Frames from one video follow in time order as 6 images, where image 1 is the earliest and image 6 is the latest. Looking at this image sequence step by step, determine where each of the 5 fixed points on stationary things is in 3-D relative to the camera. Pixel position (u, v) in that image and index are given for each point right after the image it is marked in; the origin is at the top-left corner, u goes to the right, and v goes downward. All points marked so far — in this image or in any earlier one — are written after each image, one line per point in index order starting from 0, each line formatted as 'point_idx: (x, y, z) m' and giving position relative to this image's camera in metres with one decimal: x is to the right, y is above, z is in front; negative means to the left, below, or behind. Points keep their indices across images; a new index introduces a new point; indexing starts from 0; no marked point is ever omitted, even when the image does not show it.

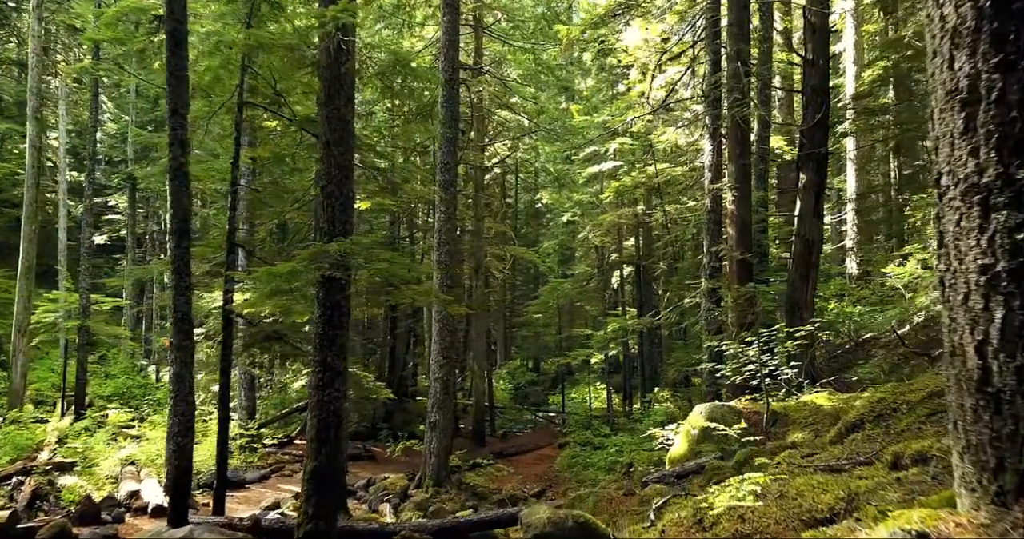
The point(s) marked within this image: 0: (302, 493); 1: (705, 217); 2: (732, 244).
0: (-1.8, -1.9, +6.1) m
1: (+3.3, +0.9, +12.4) m
2: (+3.4, +0.4, +11.2) m
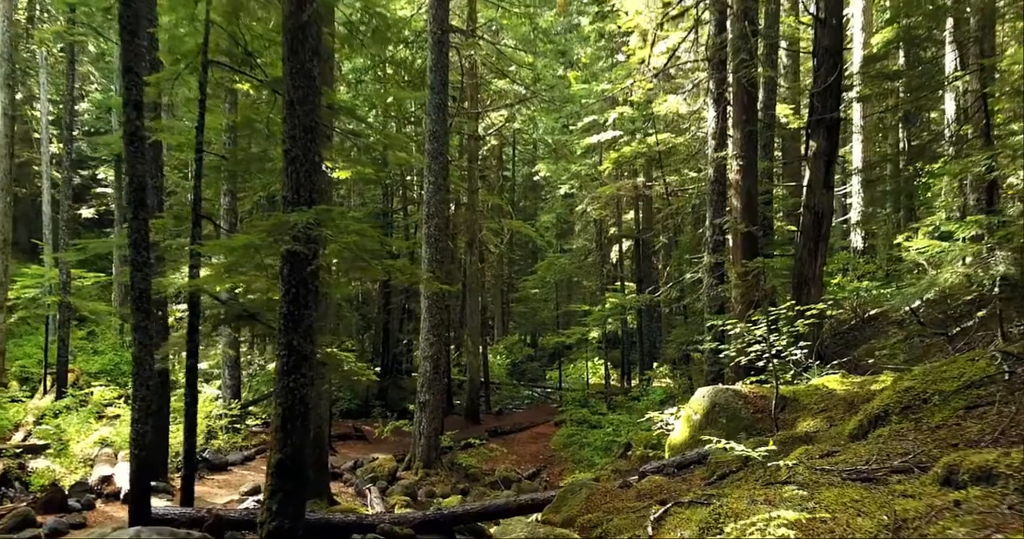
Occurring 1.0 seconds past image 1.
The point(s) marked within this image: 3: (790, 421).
0: (-1.9, -1.7, +5.5) m
1: (+3.2, +1.3, +11.8) m
2: (+3.3, +0.8, +10.6) m
3: (+2.5, -1.3, +6.4) m
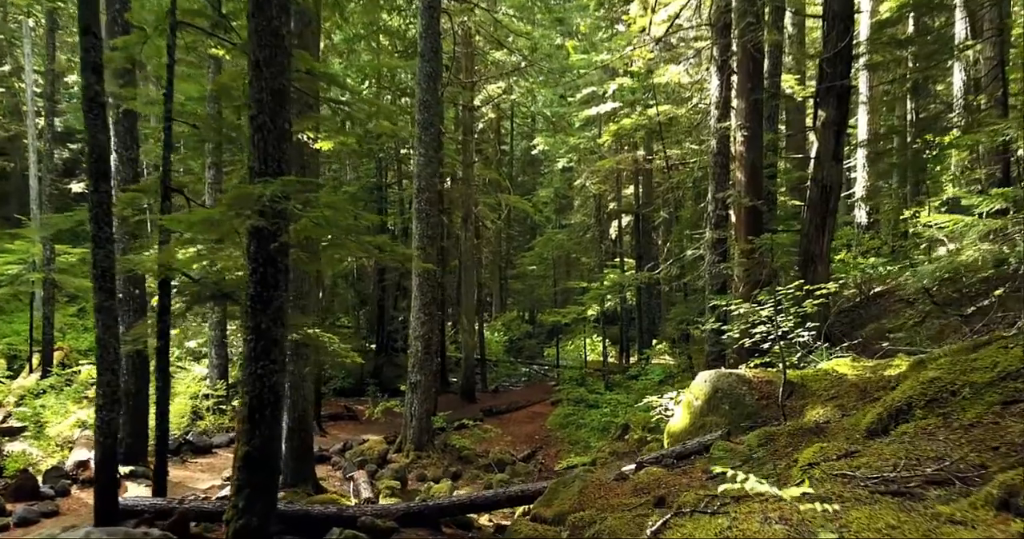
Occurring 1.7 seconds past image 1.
0: (-2.0, -1.5, +5.1) m
1: (+3.1, +1.7, +11.3) m
2: (+3.2, +1.1, +10.1) m
3: (+2.4, -1.2, +6.0) m
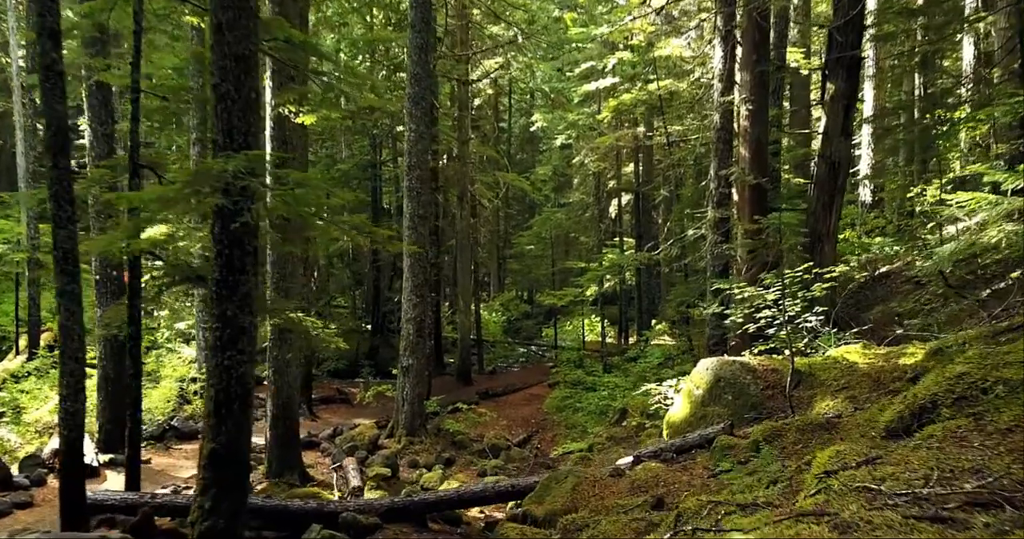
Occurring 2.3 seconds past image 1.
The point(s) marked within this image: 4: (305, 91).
0: (-2.1, -1.4, +4.8) m
1: (+3.0, +2.0, +10.8) m
2: (+3.1, +1.4, +9.7) m
3: (+2.3, -1.0, +5.6) m
4: (-2.3, +2.0, +8.0) m
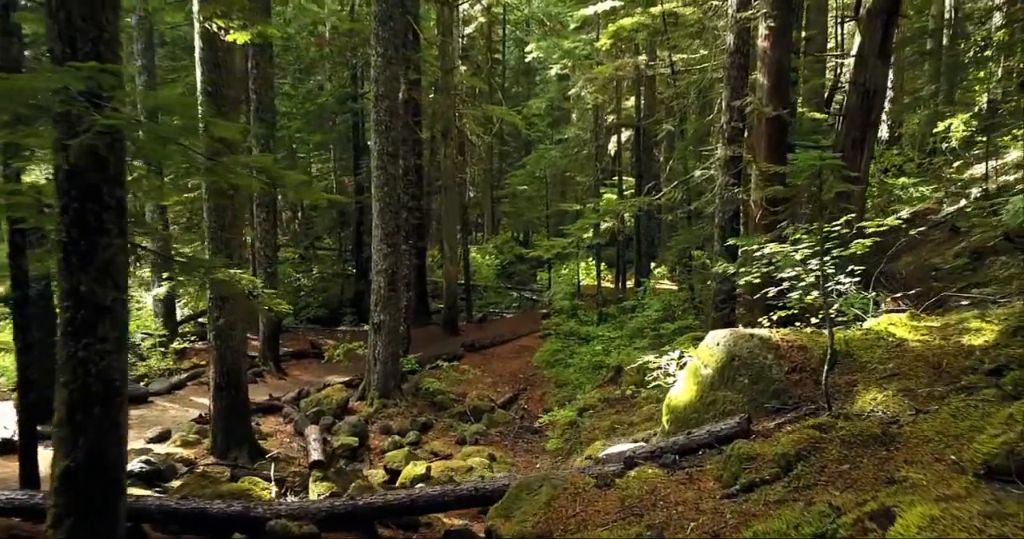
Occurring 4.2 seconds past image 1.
0: (-2.3, -1.2, +3.6) m
1: (+2.8, +2.7, +9.4) m
2: (+2.9, +2.0, +8.3) m
3: (+2.1, -0.7, +4.5) m
4: (-2.5, +2.4, +6.6) m
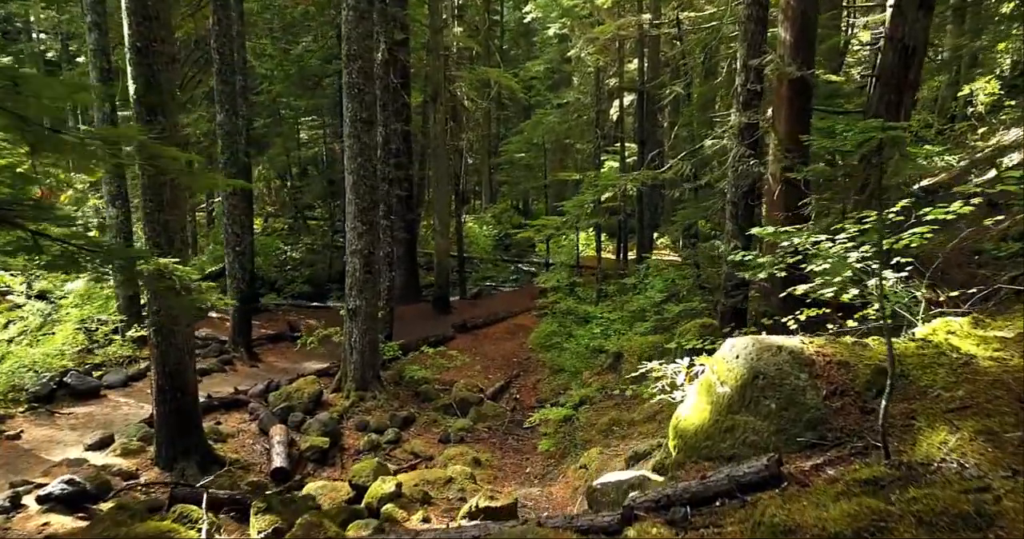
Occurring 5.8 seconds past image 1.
0: (-2.5, -1.3, +2.7) m
1: (+2.6, +2.9, +8.3) m
2: (+2.7, +2.1, +7.2) m
3: (+1.9, -0.8, +3.5) m
4: (-2.7, +2.5, +5.5) m
